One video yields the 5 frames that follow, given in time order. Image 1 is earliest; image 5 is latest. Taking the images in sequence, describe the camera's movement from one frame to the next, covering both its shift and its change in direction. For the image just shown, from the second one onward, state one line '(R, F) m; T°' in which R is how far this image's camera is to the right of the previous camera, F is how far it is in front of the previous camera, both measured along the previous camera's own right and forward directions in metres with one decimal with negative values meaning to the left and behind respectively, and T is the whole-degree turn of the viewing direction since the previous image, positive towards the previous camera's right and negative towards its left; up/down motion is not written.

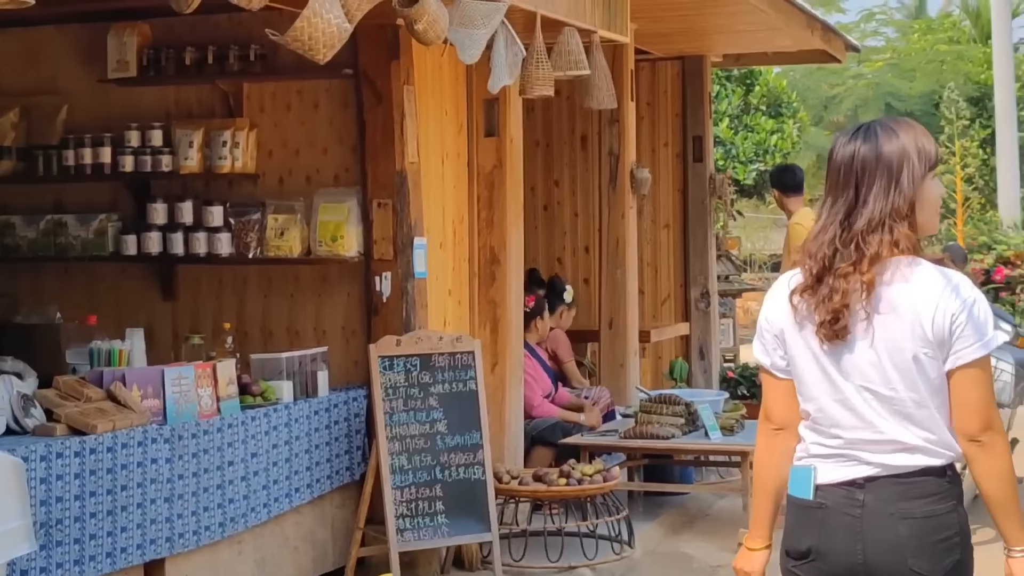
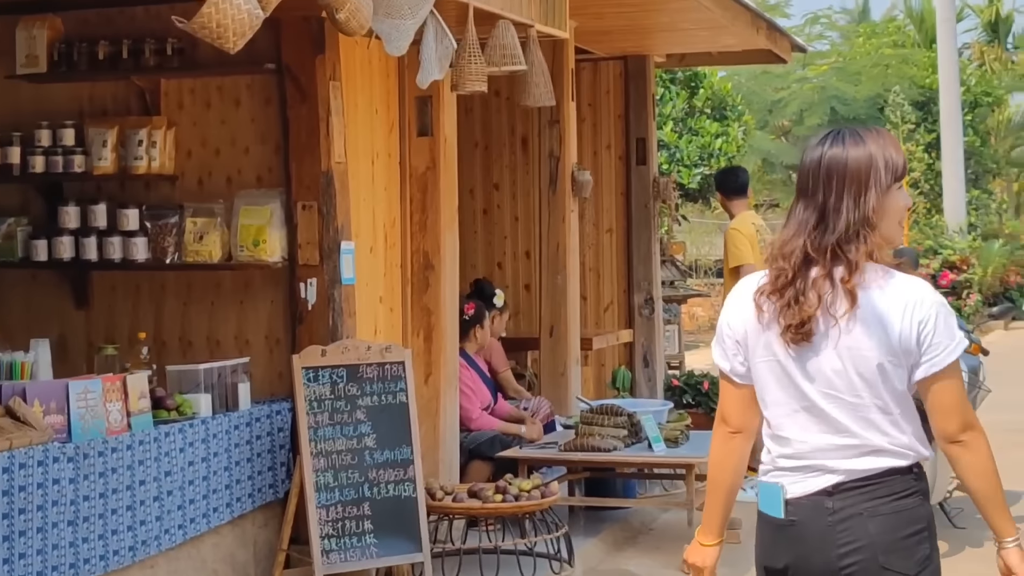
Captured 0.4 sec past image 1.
(0.0, +0.2) m; +2°
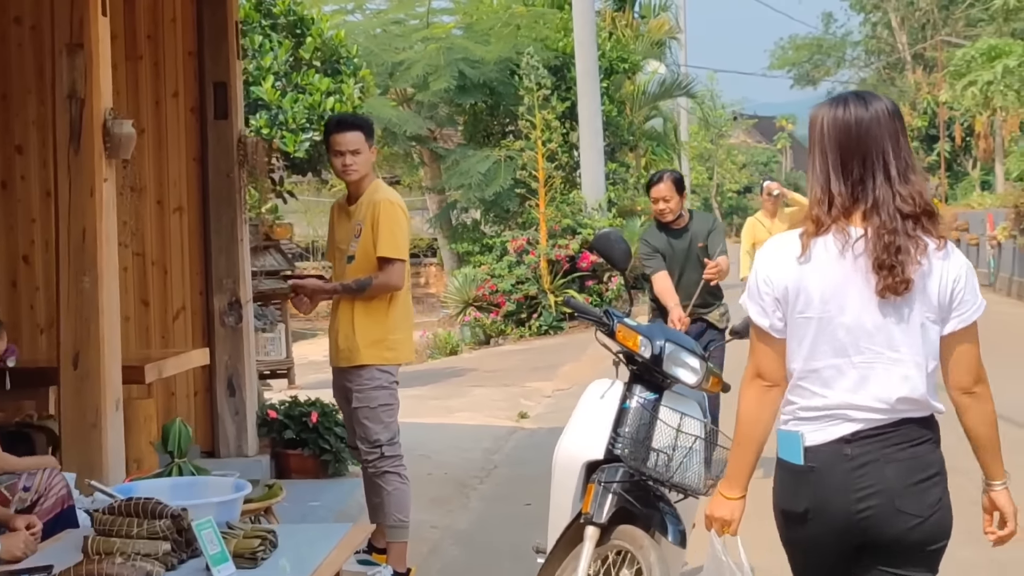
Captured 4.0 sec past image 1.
(+0.3, +2.1) m; +13°
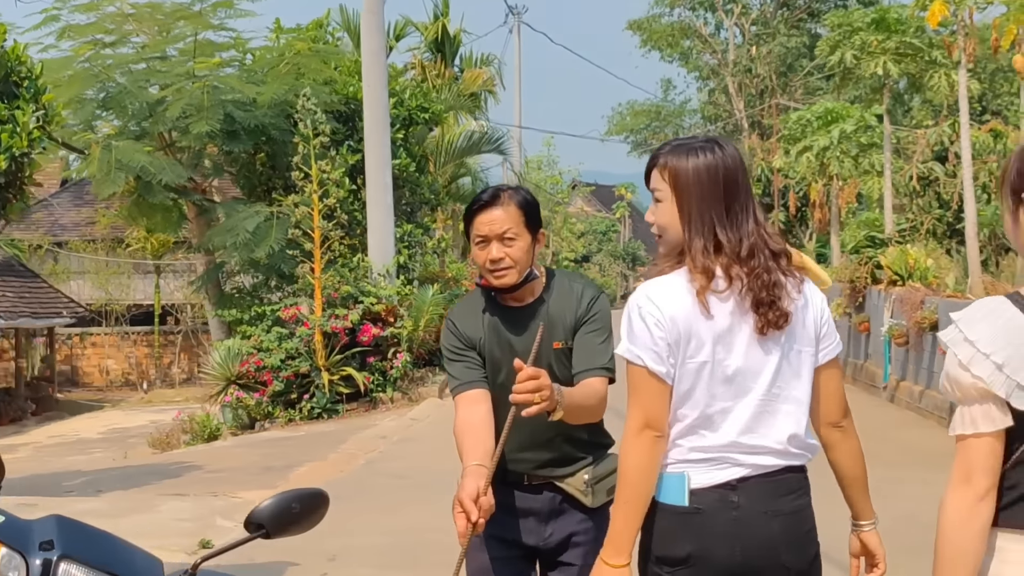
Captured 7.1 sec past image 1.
(+0.6, +2.0) m; +5°
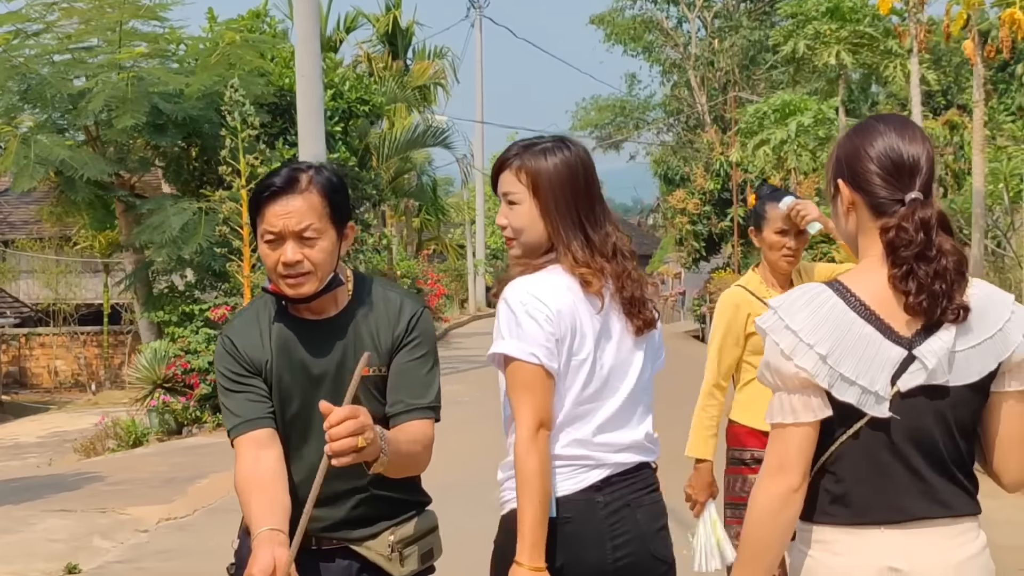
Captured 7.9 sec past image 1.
(+0.3, +0.5) m; +1°
